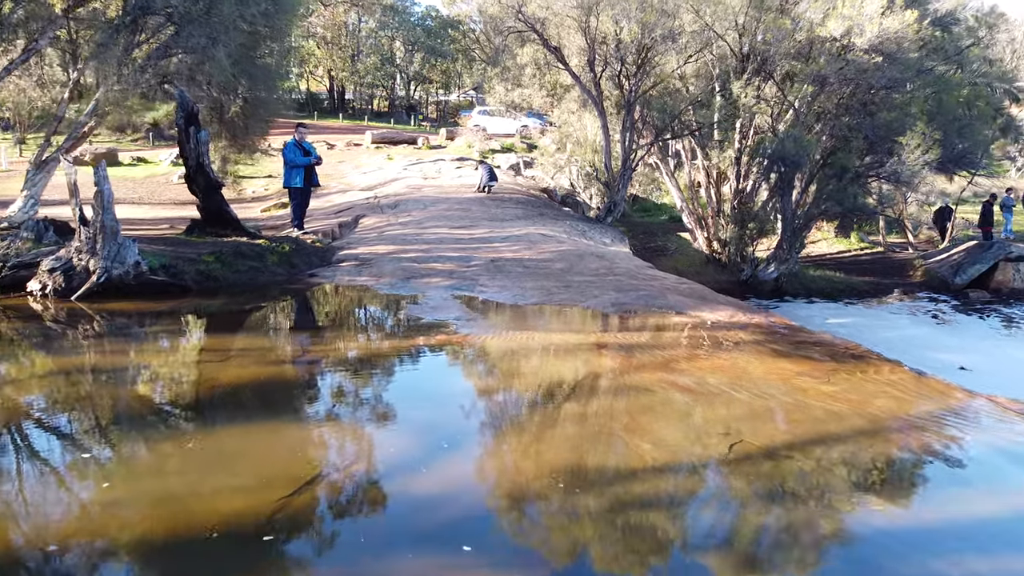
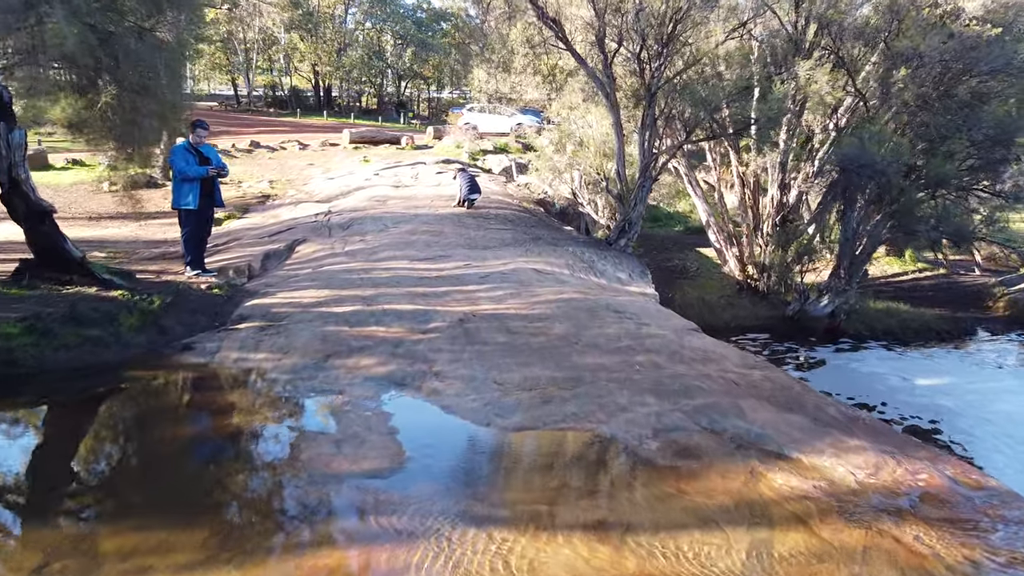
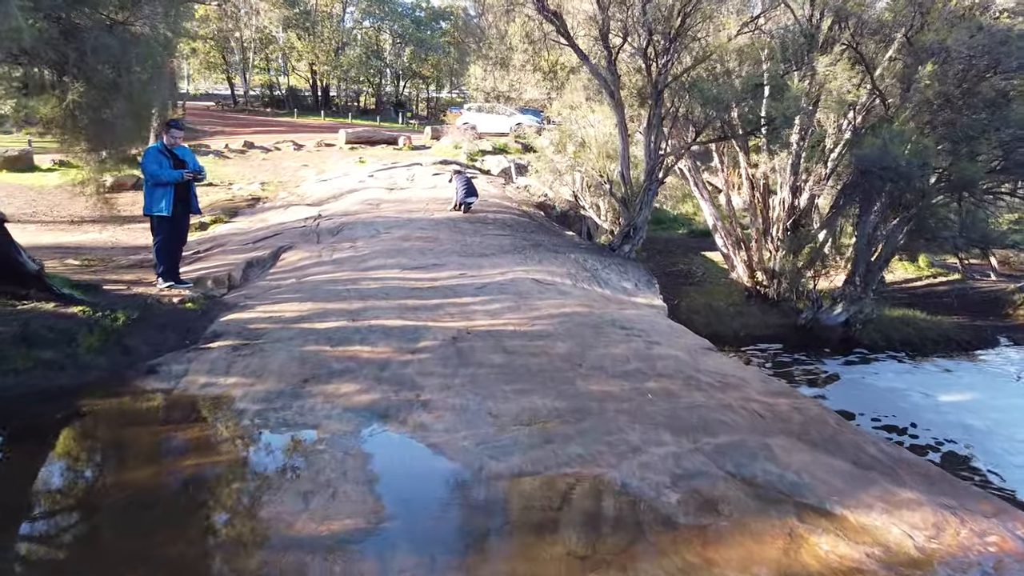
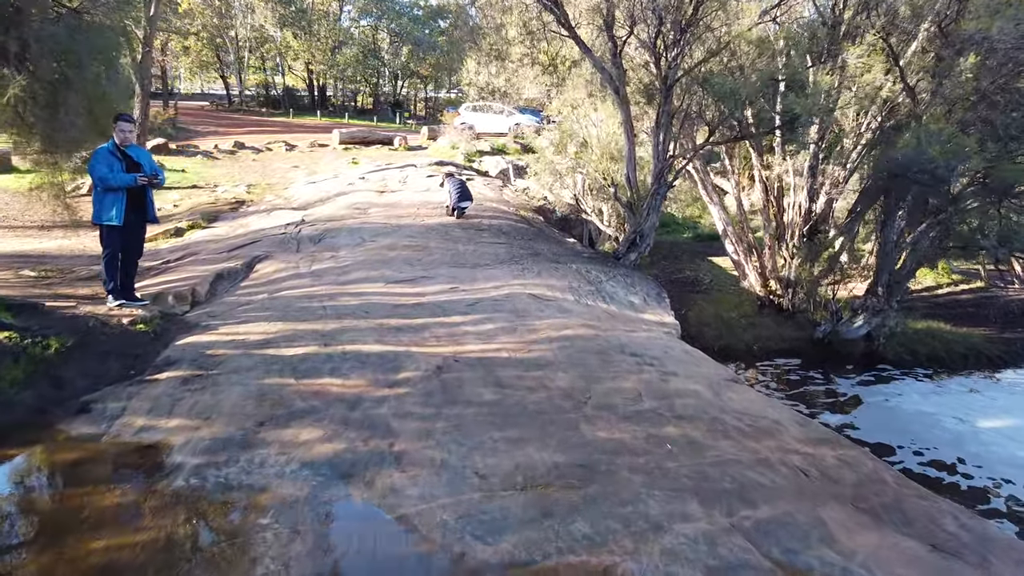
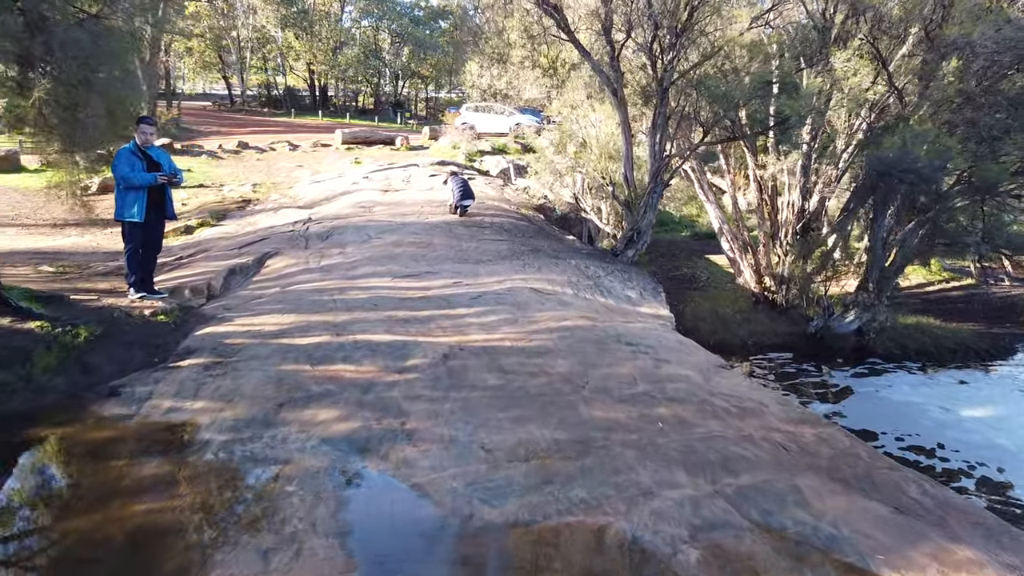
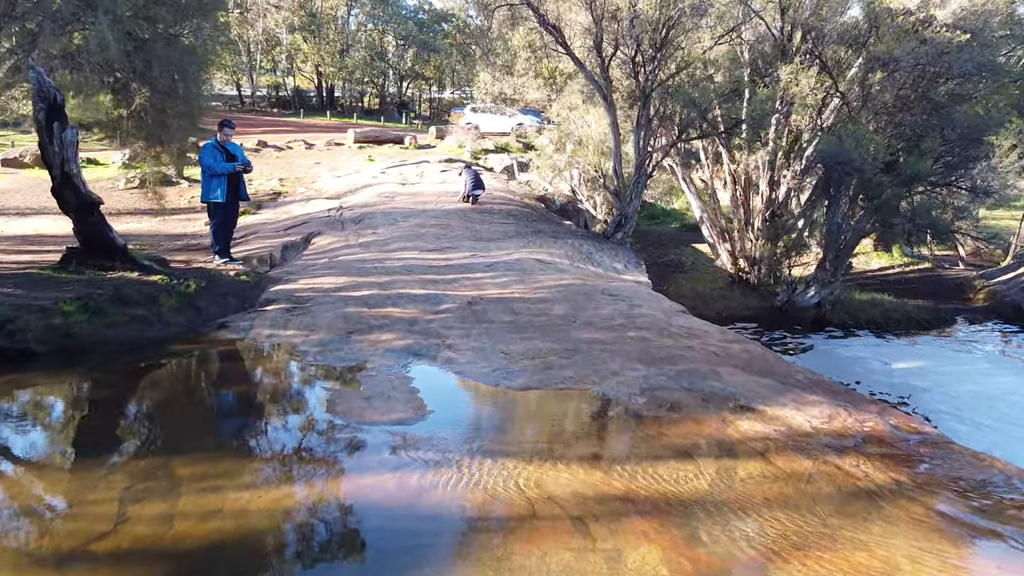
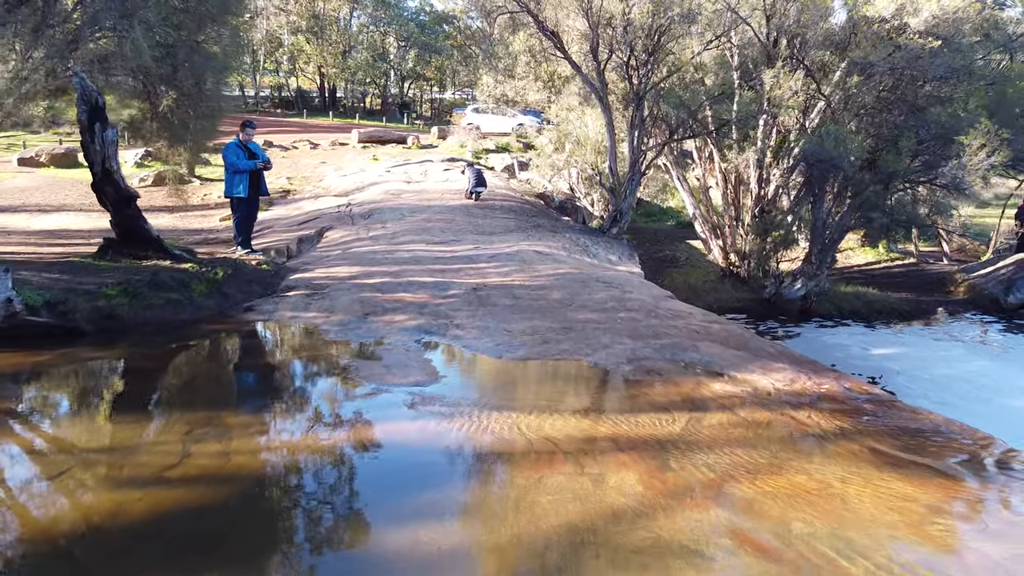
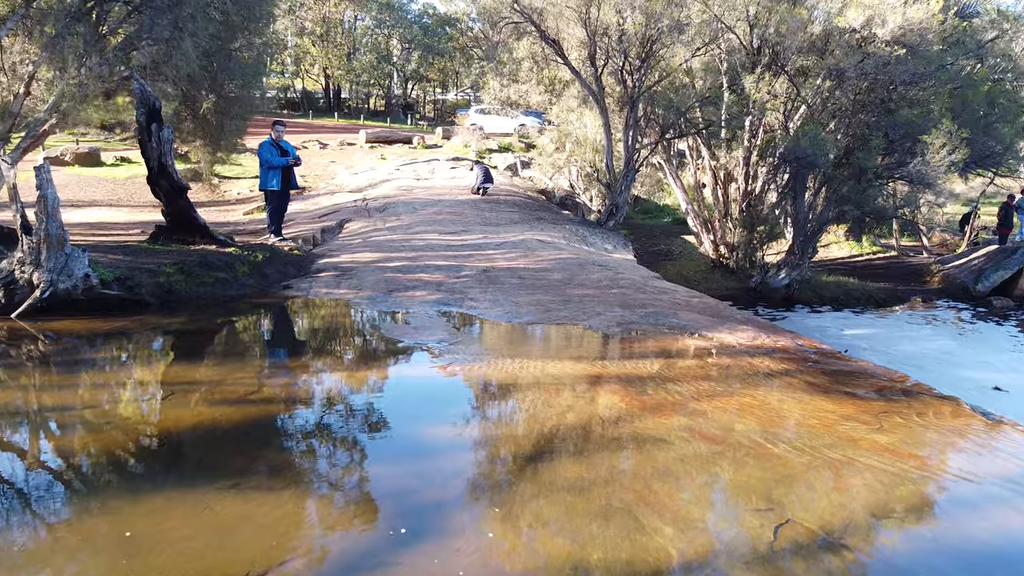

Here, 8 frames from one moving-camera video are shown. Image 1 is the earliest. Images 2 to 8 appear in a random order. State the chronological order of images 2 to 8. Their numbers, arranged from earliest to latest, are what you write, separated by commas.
8, 7, 6, 2, 3, 5, 4
